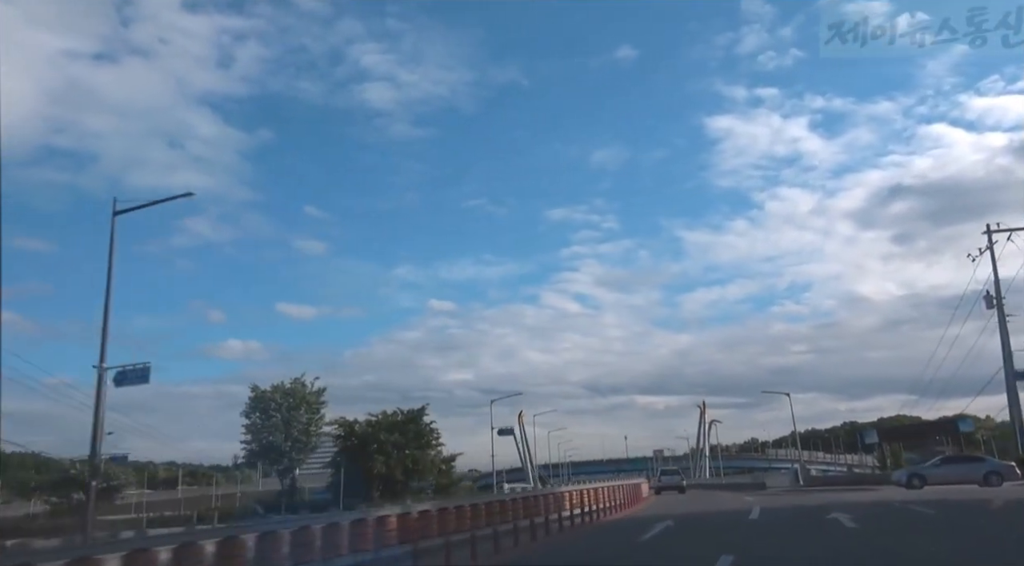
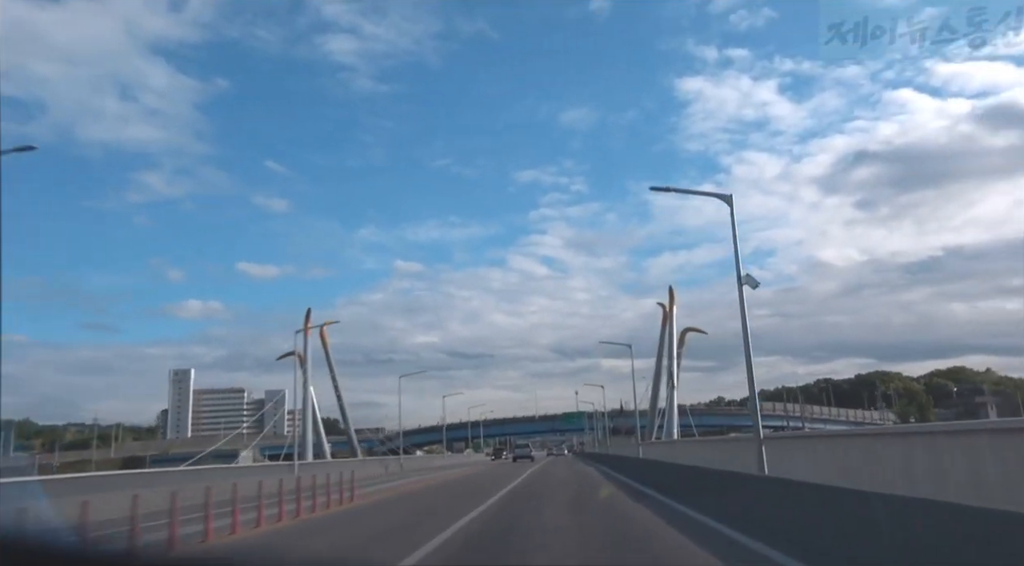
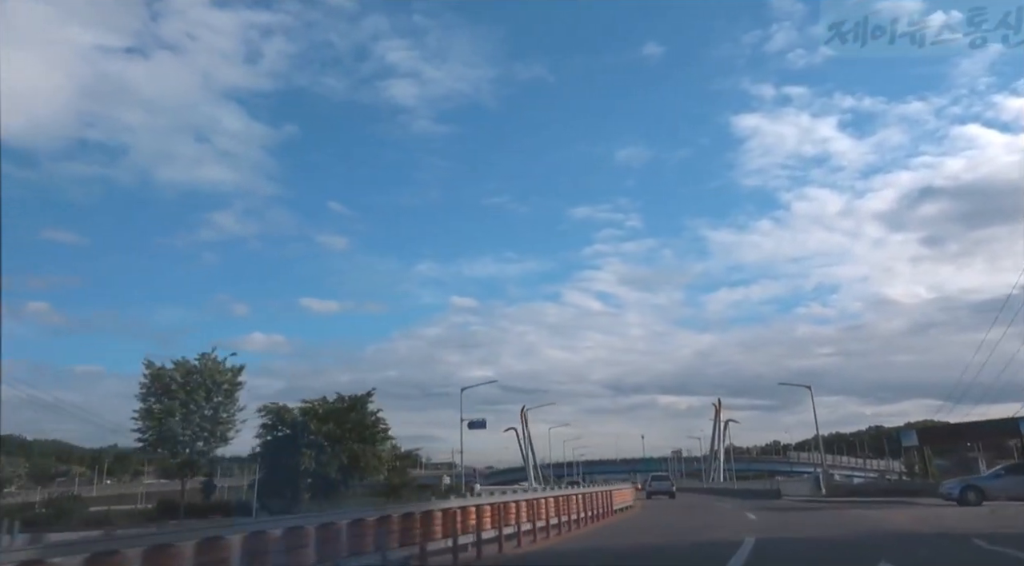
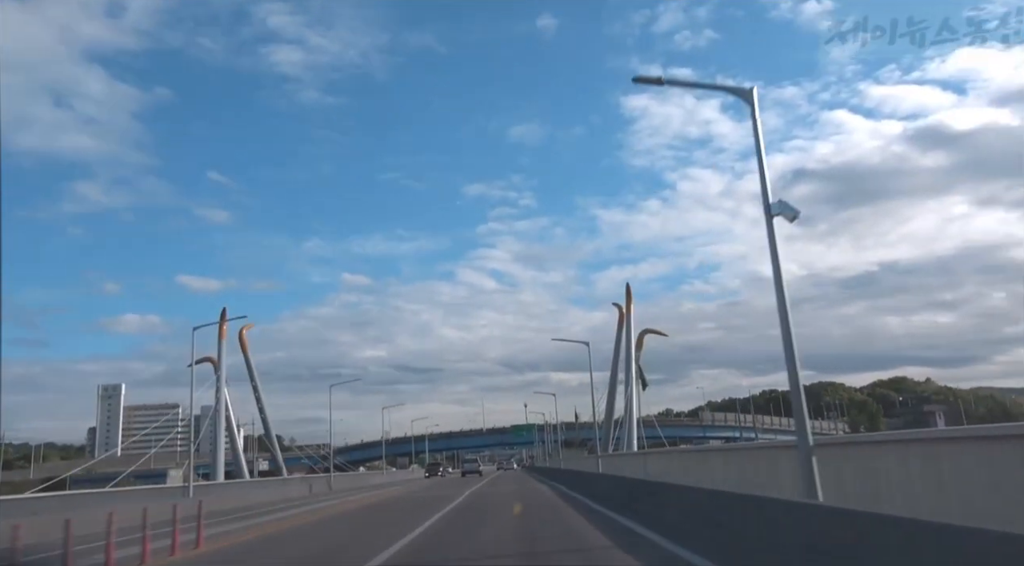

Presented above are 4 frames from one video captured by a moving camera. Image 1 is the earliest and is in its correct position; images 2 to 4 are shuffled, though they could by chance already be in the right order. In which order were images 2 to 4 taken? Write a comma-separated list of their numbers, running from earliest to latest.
3, 2, 4
